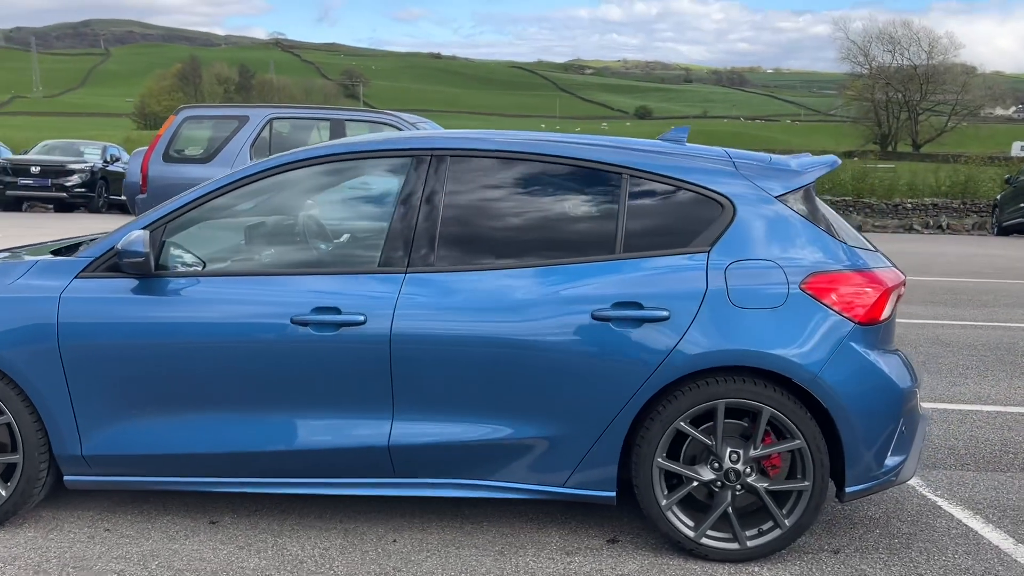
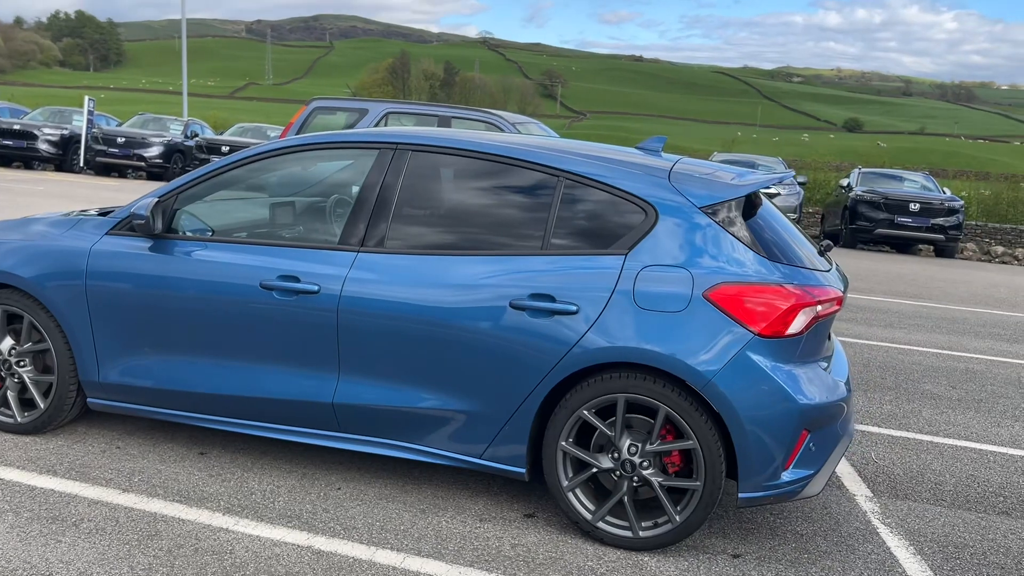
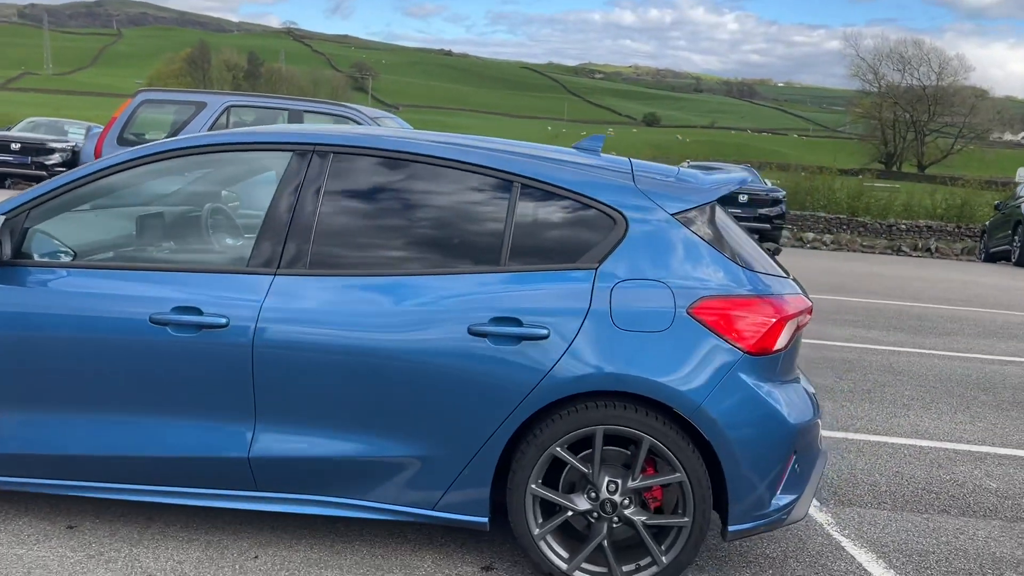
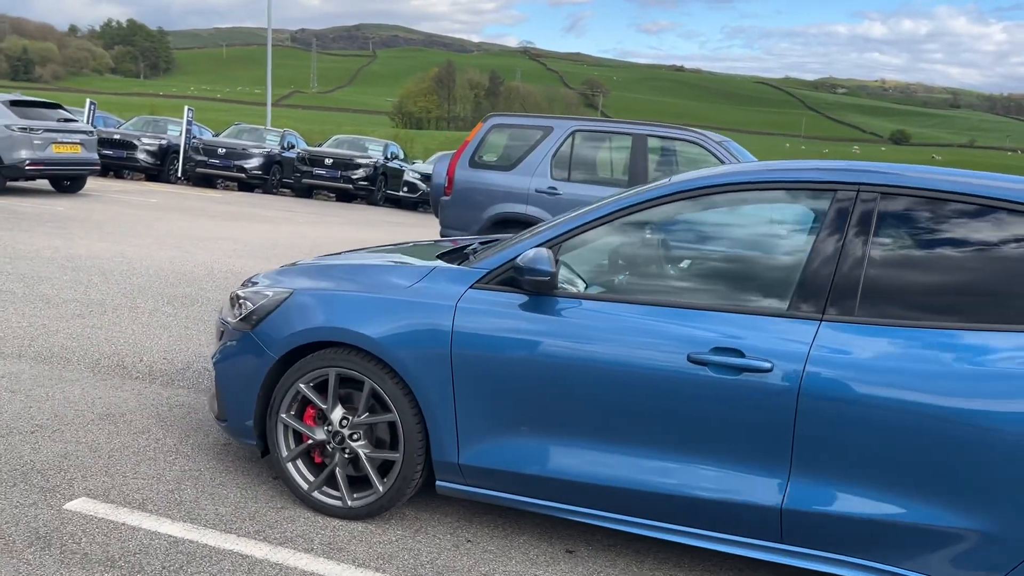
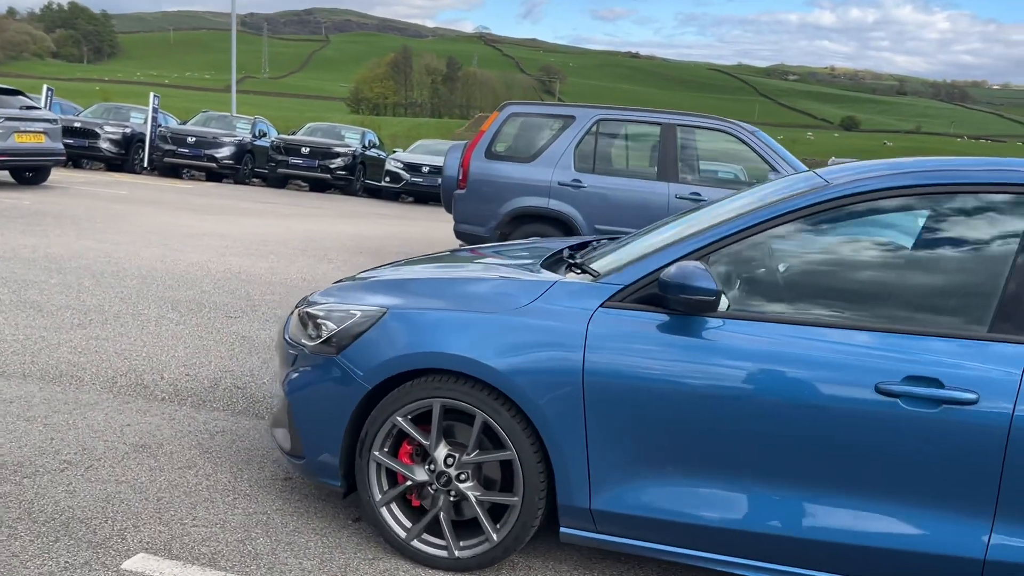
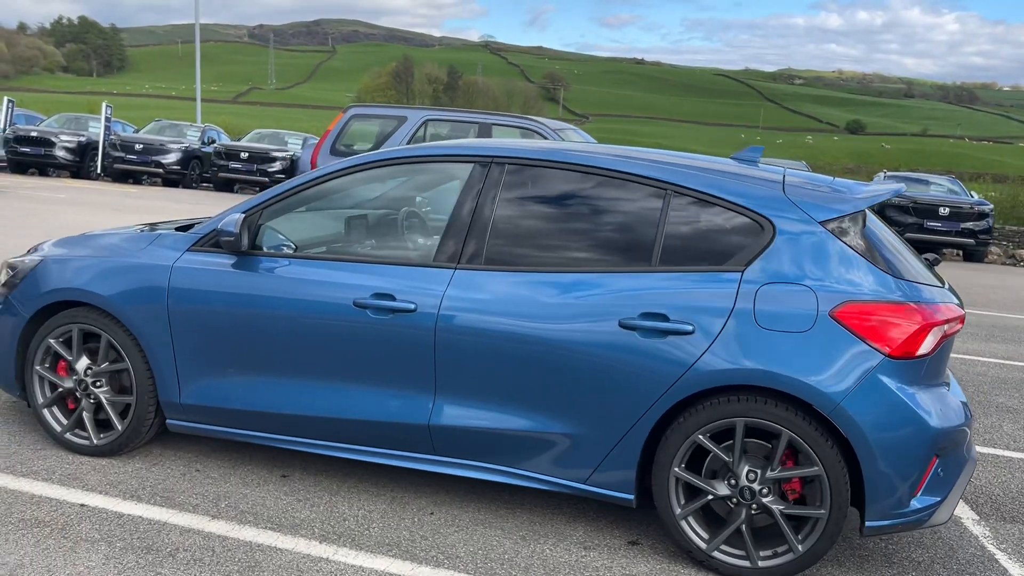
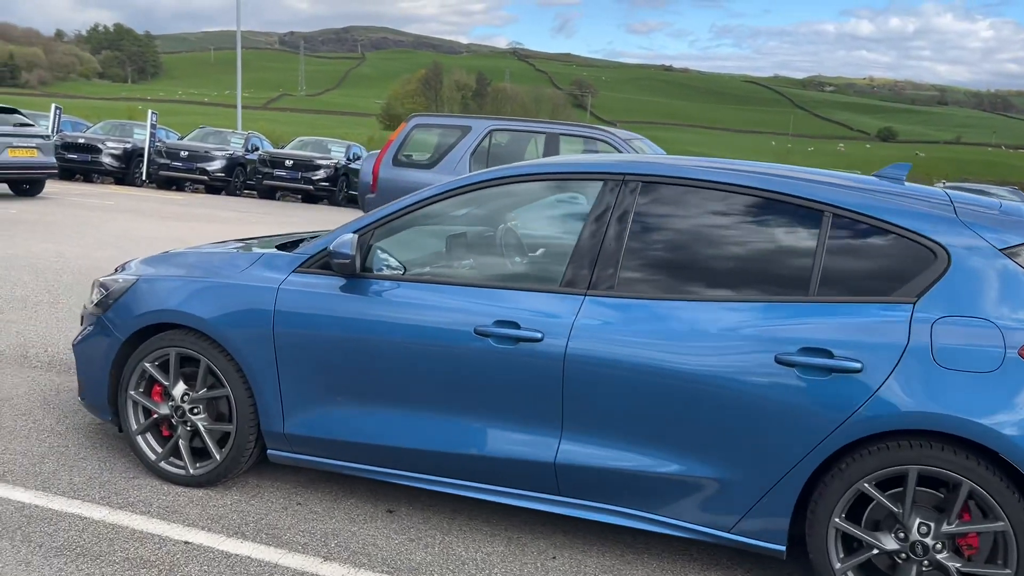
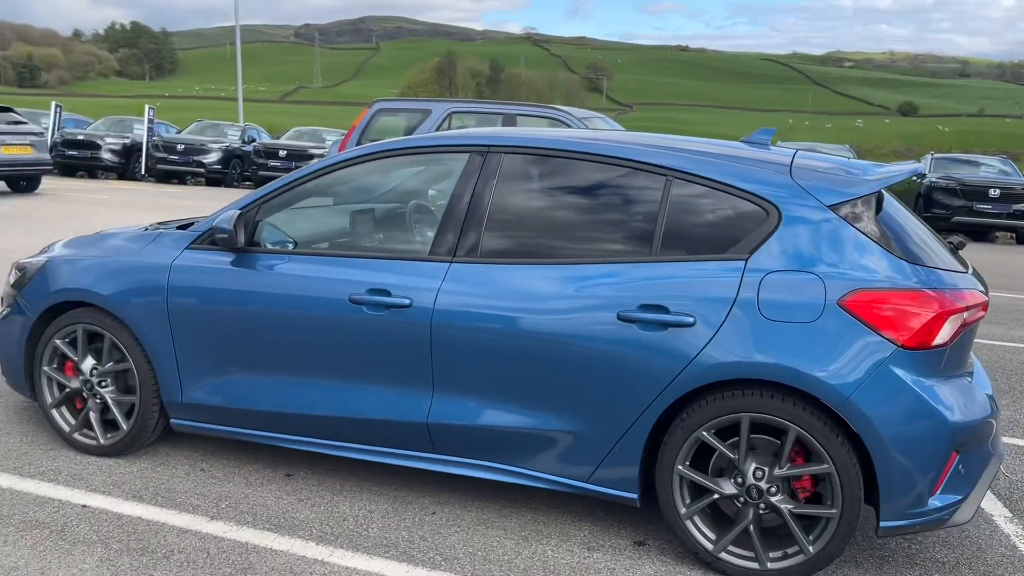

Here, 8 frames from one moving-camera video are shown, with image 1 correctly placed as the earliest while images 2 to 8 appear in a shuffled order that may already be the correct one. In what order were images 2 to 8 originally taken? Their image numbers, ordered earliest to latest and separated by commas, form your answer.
3, 8, 2, 6, 7, 4, 5
